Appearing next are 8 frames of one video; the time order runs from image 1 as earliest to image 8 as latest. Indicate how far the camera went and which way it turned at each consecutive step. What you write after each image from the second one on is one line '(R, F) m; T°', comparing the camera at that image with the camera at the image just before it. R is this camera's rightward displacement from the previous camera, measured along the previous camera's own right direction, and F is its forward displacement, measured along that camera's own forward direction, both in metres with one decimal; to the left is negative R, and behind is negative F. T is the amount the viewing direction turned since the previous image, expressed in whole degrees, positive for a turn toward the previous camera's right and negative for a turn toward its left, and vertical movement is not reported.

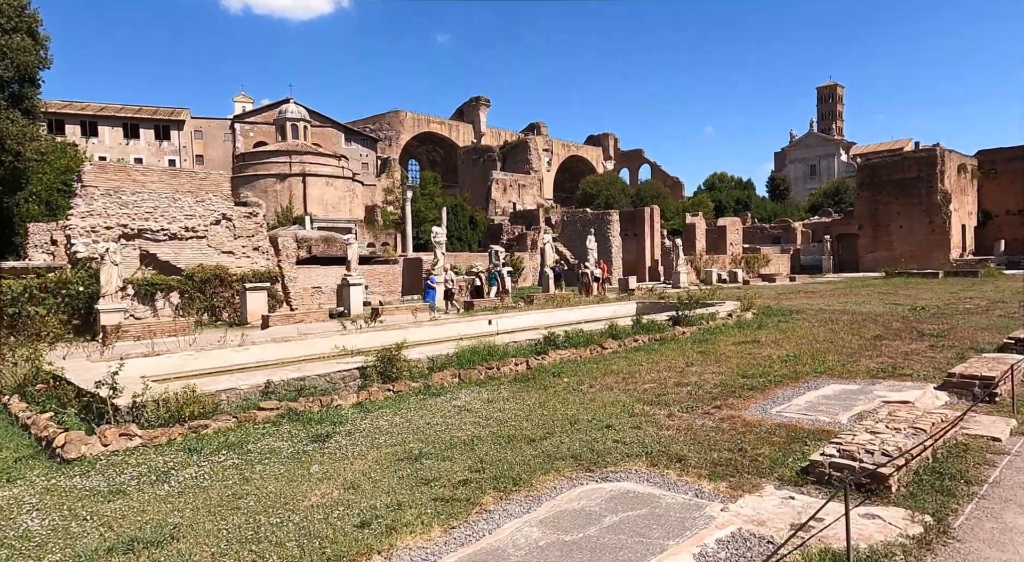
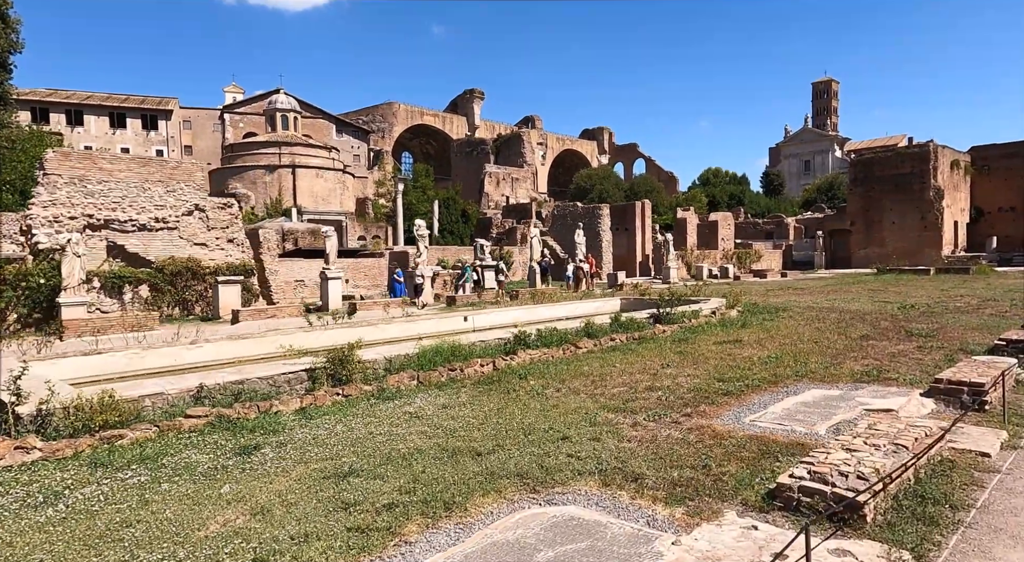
(+0.3, +0.4) m; 0°
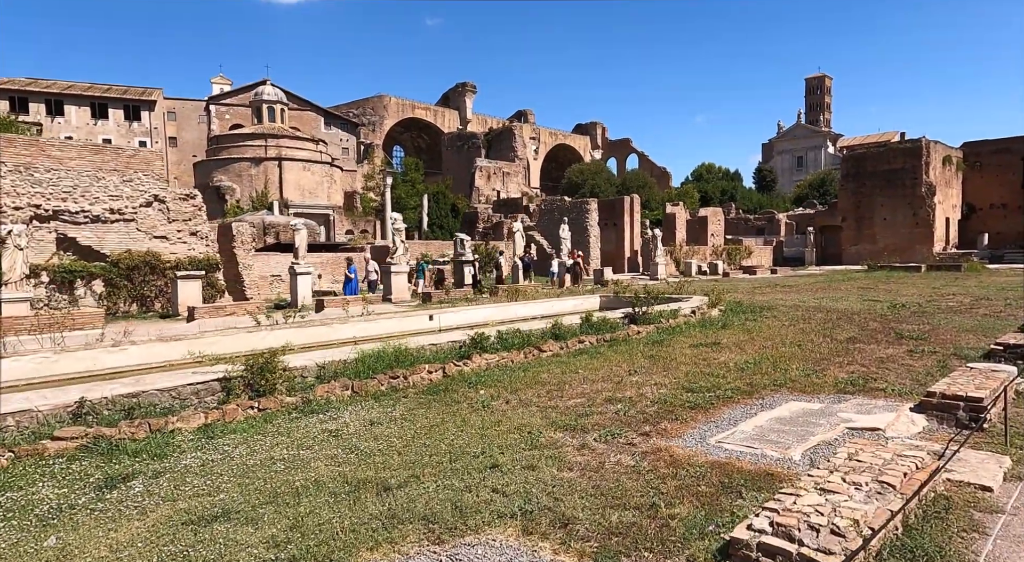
(+0.4, +0.7) m; +1°
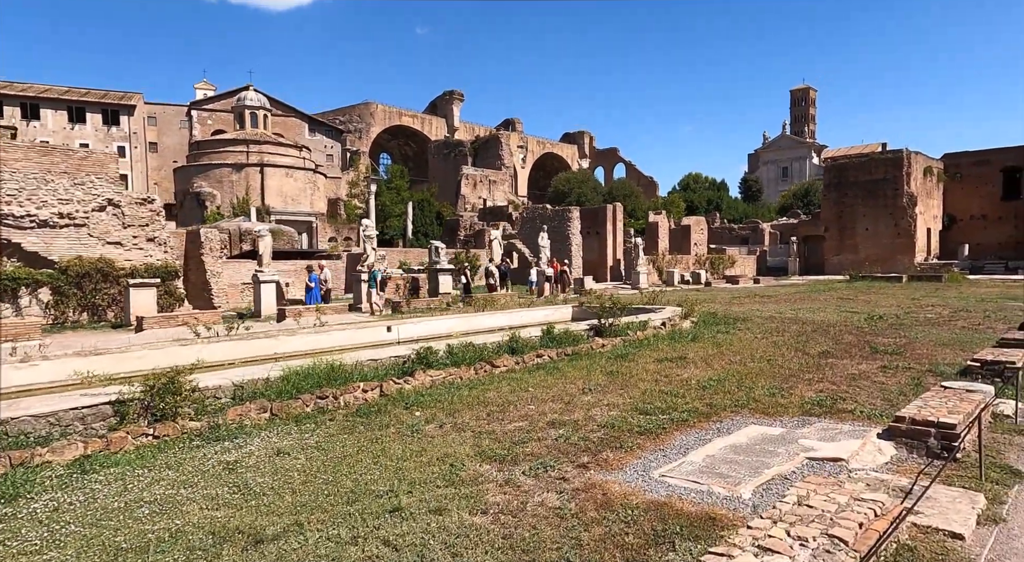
(+0.4, +0.5) m; +1°
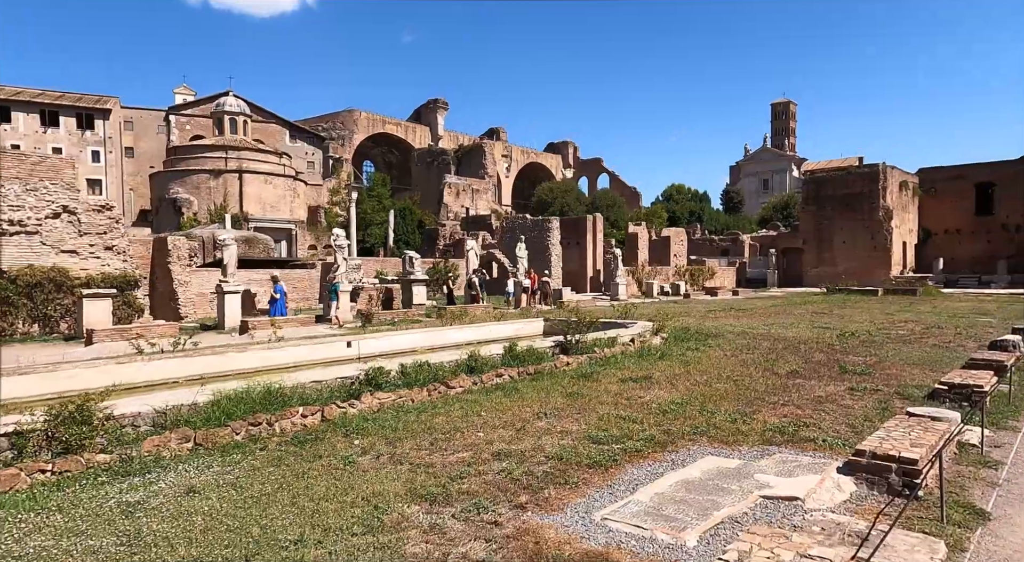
(+0.3, +0.3) m; +1°
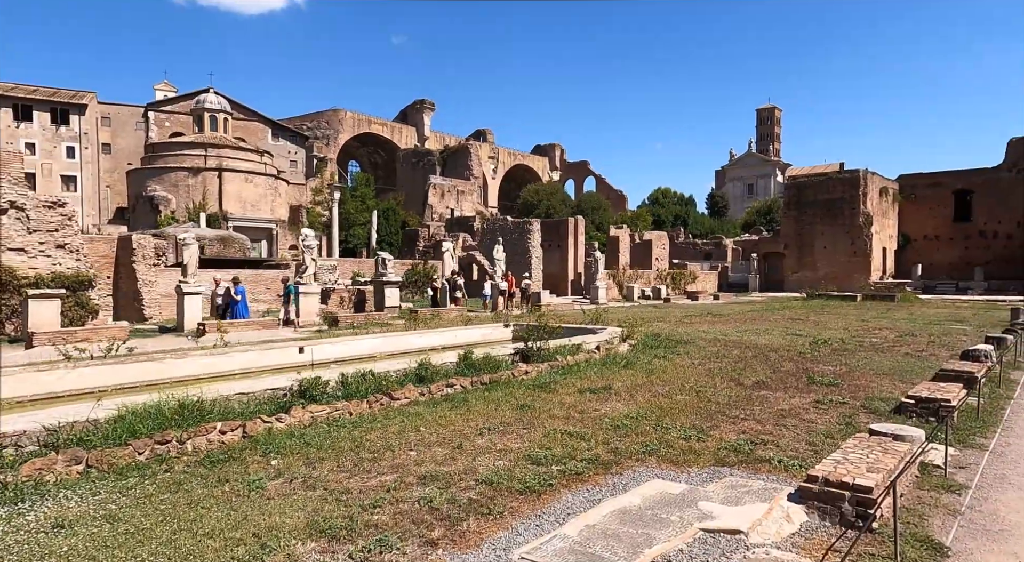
(+0.4, +0.4) m; +1°
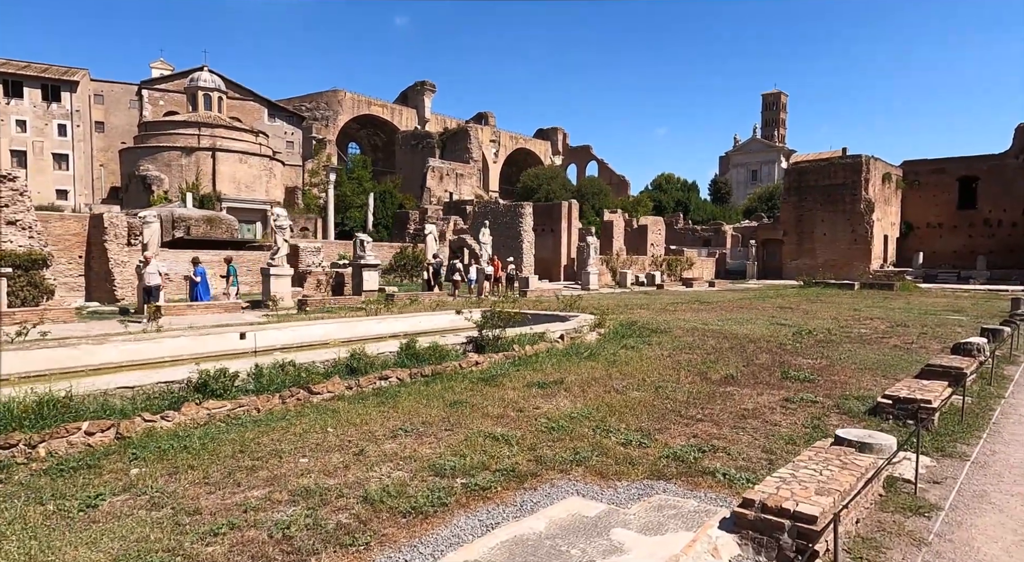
(+0.6, +0.7) m; 0°
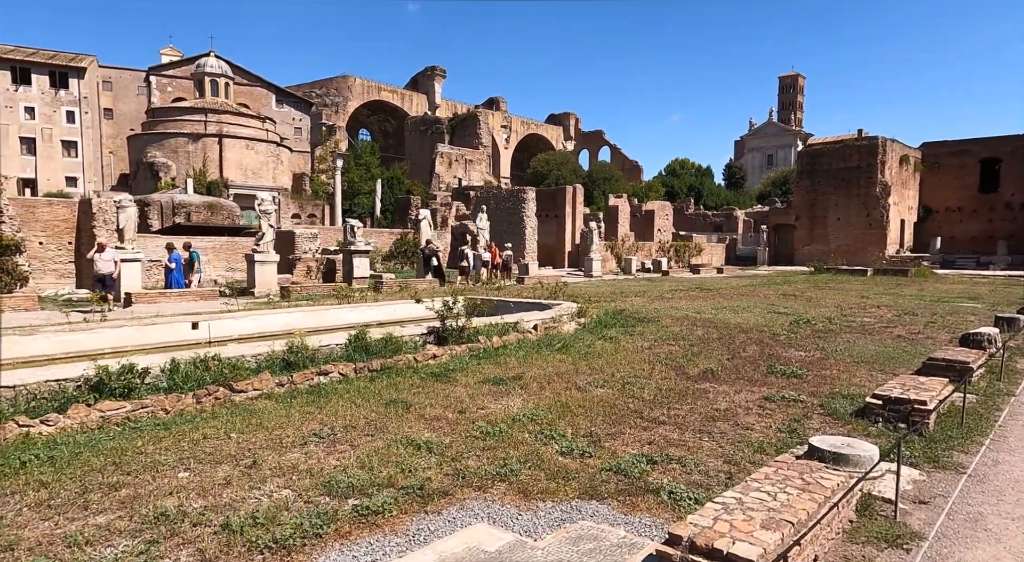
(+0.6, +0.7) m; -1°
